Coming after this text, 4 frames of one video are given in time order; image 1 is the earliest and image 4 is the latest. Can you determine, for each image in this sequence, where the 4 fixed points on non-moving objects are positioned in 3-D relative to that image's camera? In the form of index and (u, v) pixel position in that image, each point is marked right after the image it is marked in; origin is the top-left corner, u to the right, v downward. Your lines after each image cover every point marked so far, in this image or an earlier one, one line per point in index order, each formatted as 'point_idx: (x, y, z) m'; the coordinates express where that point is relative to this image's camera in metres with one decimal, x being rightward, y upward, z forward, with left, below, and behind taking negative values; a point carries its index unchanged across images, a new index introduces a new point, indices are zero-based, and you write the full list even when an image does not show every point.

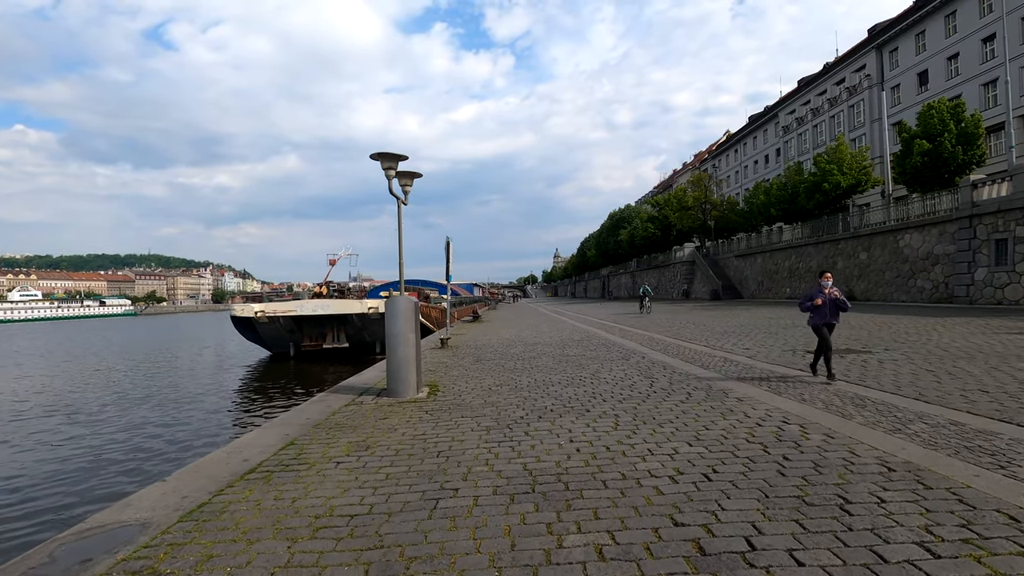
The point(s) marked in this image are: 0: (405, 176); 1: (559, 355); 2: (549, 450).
0: (-1.8, +1.8, +8.7) m
1: (+1.1, -1.5, +11.8) m
2: (+0.3, -1.5, +4.7) m
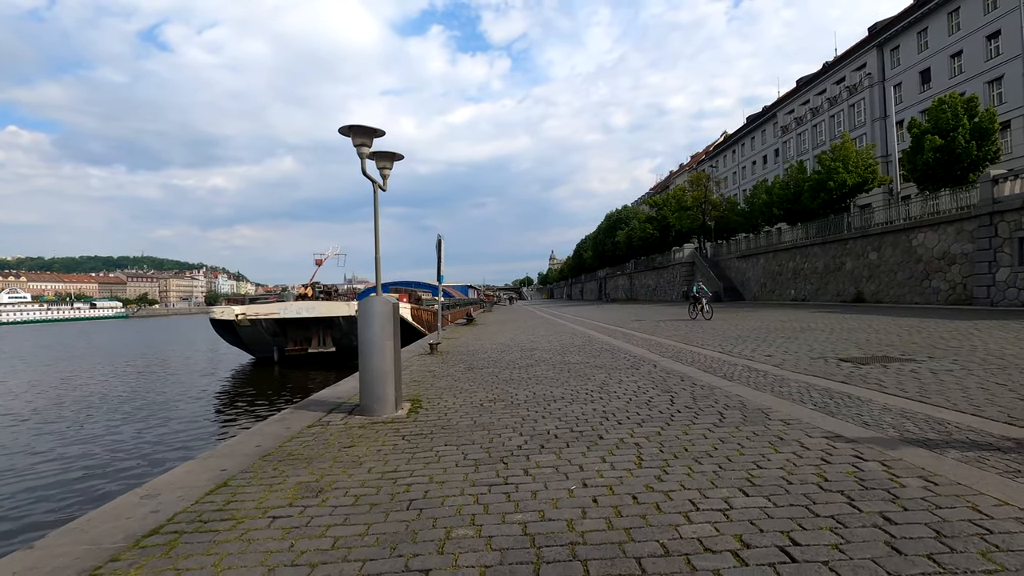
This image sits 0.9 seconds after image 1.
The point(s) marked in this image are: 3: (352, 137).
0: (-1.9, +1.9, +7.5) m
1: (+1.0, -1.5, +10.6) m
2: (+0.3, -1.4, +3.6) m
3: (-2.0, +1.9, +6.8) m
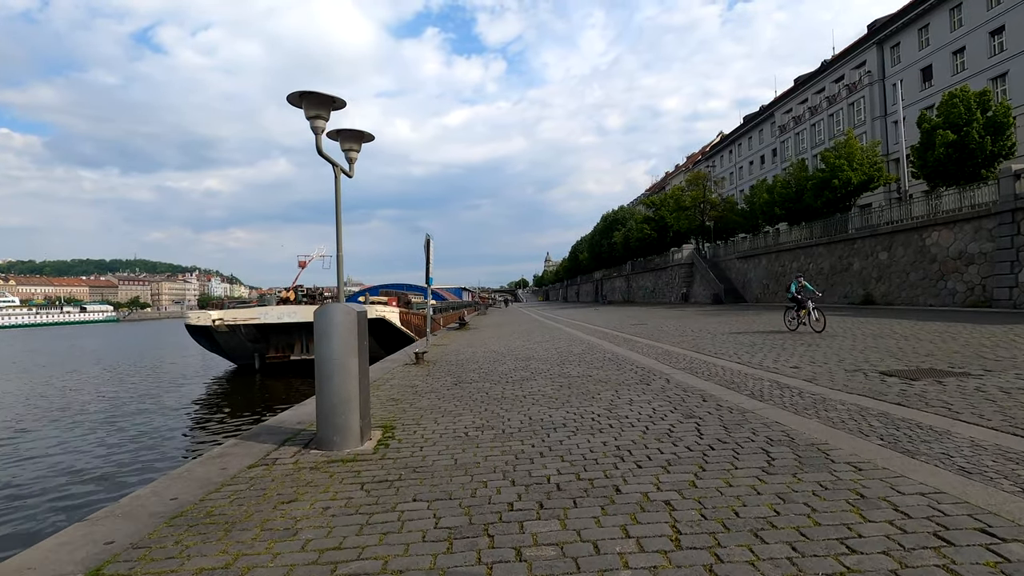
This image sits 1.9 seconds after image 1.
0: (-2.0, +1.8, +6.3) m
1: (+0.8, -1.6, +9.5) m
2: (+0.2, -1.5, +2.4) m
3: (-2.2, +1.9, +5.6) m
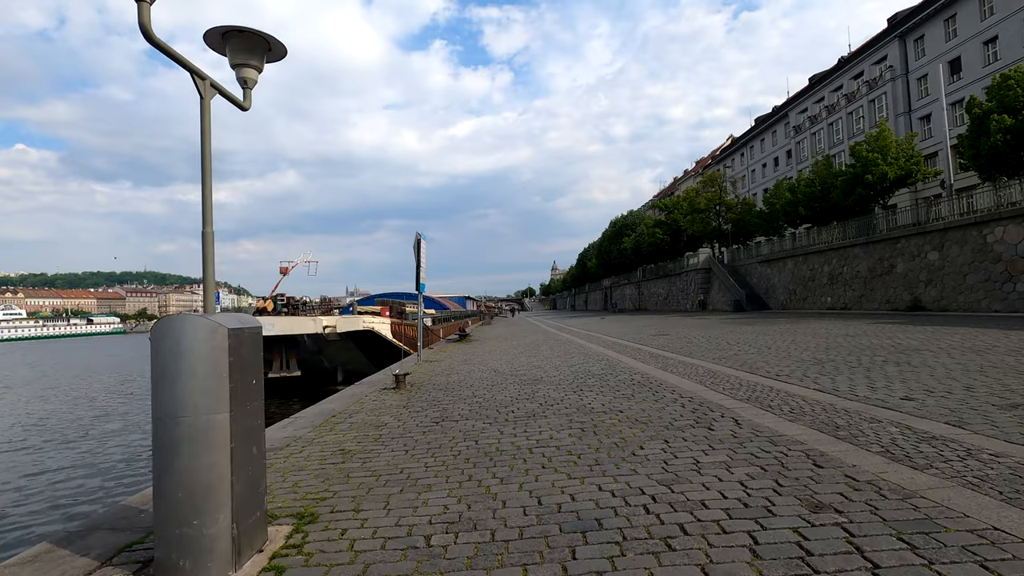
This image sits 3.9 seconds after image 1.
0: (-2.0, +1.8, +3.9) m
1: (+0.9, -1.6, +7.0) m
2: (+0.2, -1.4, -0.1) m
3: (-2.2, +1.9, +3.2) m
